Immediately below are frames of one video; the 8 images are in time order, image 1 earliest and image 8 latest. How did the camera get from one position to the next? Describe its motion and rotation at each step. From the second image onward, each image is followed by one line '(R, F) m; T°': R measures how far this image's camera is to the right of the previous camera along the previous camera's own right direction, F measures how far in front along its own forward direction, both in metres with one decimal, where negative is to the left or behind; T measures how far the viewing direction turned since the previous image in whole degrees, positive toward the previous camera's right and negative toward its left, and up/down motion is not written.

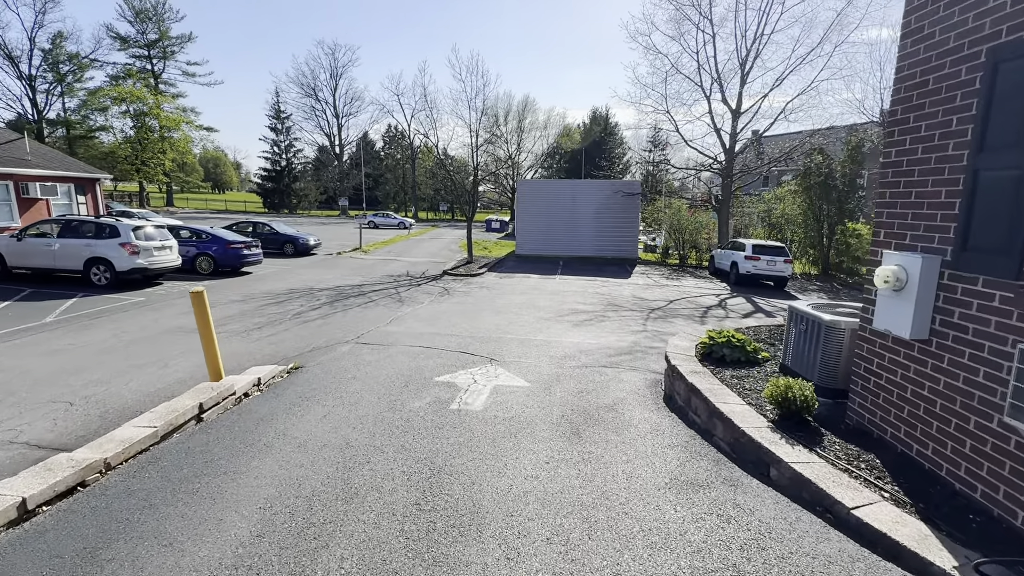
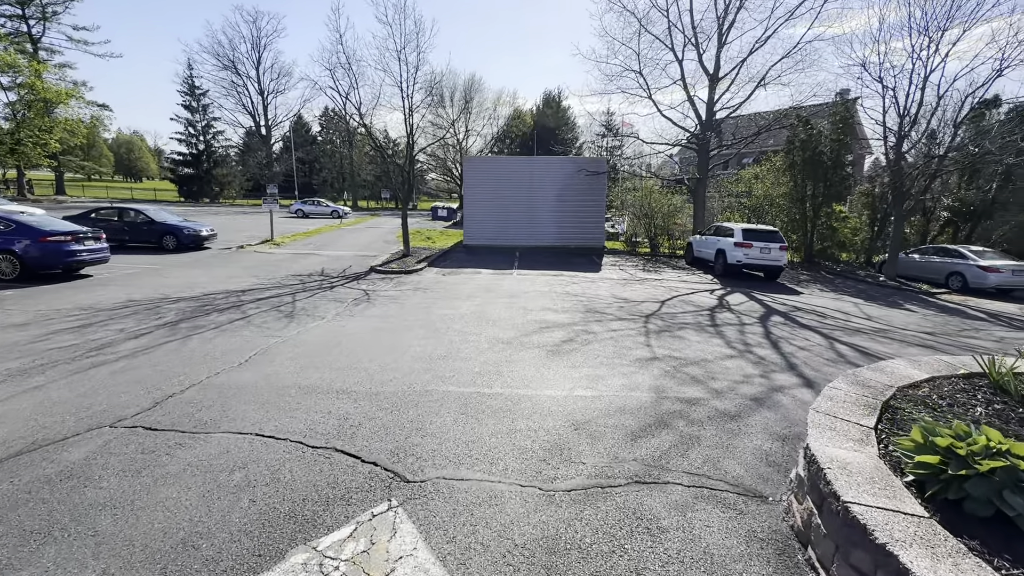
(+0.2, +3.5) m; +6°
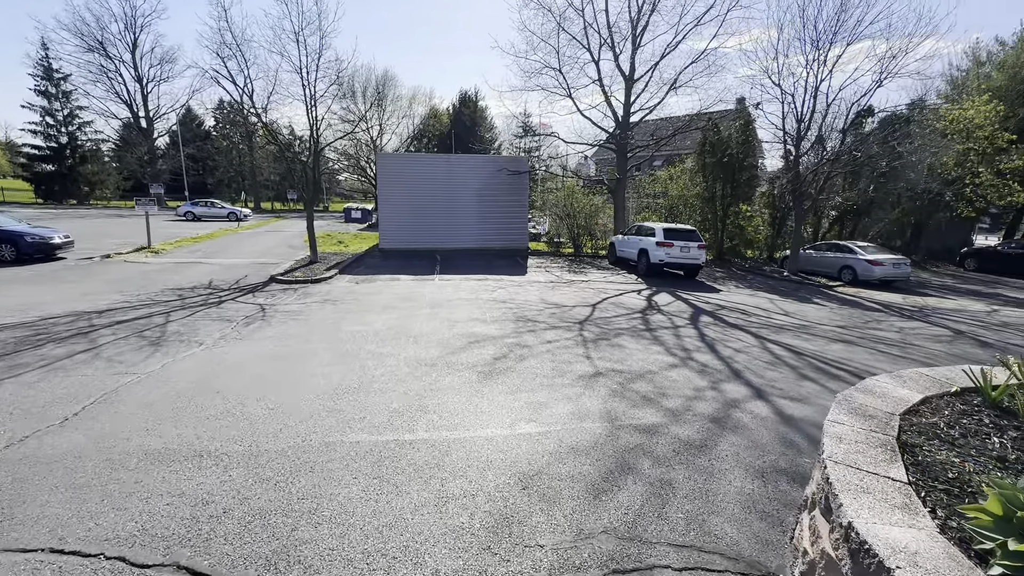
(0.0, +0.9) m; +9°
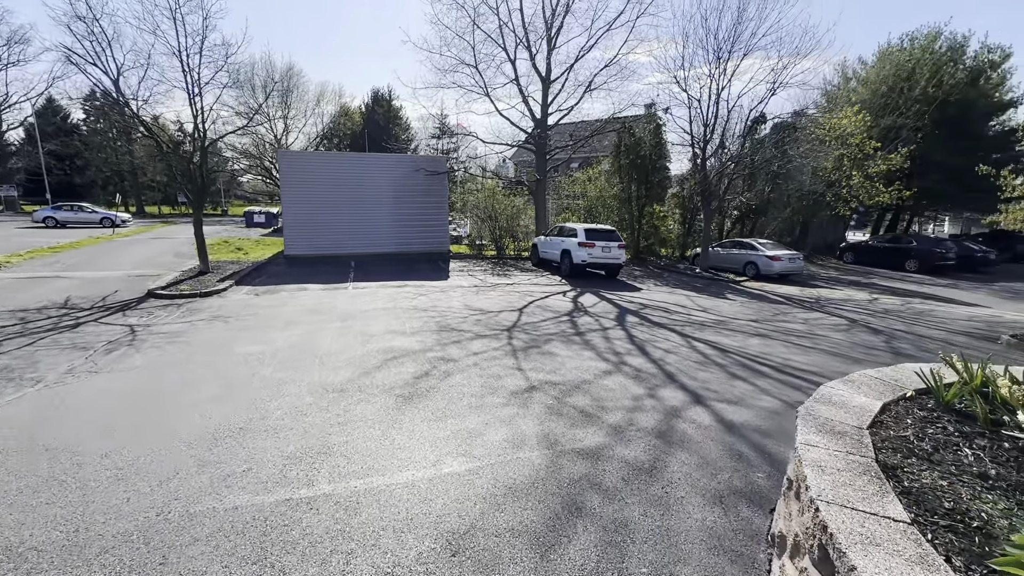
(0.0, +0.6) m; +9°
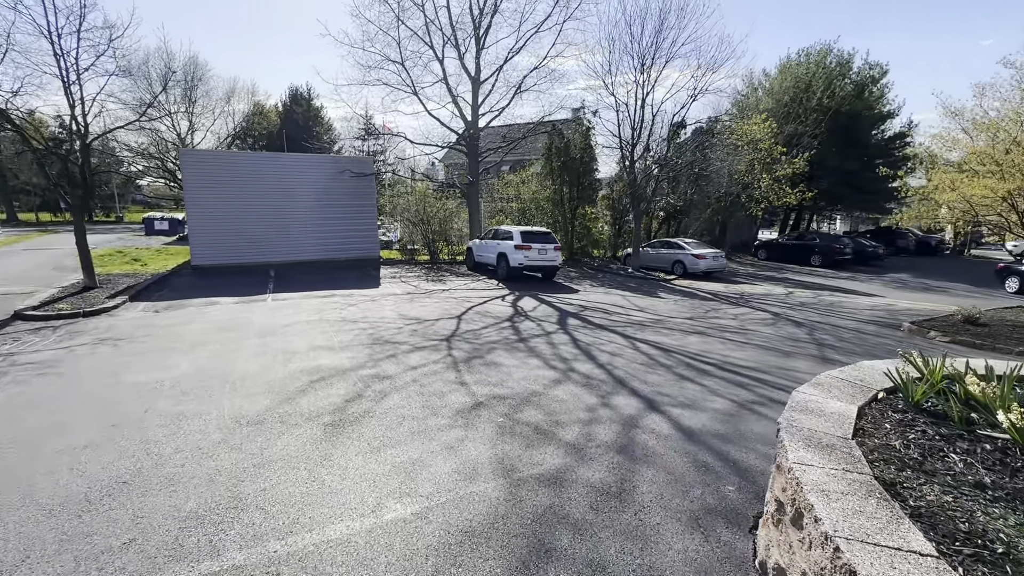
(-0.1, +0.4) m; +8°
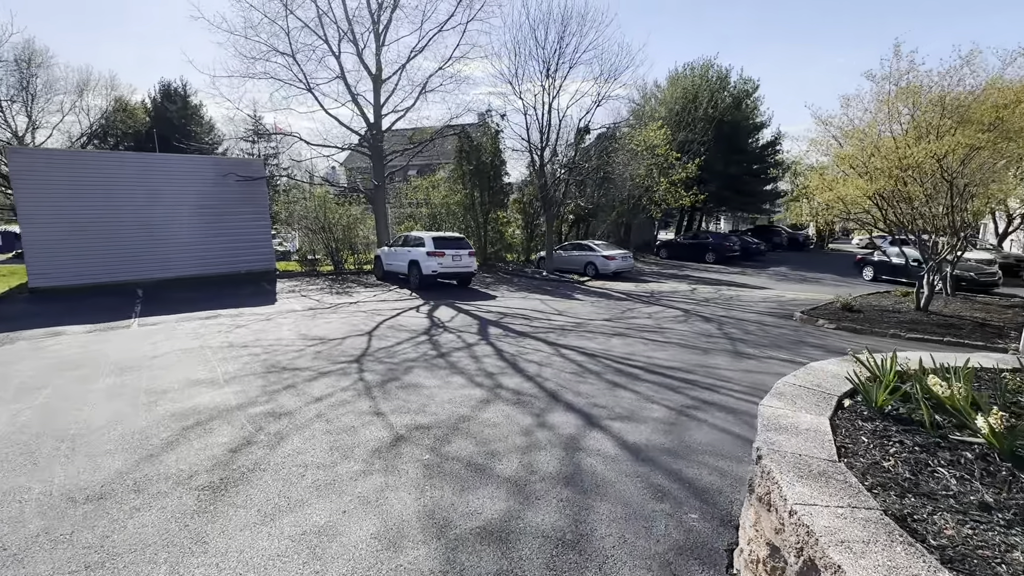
(-0.1, +0.5) m; +11°
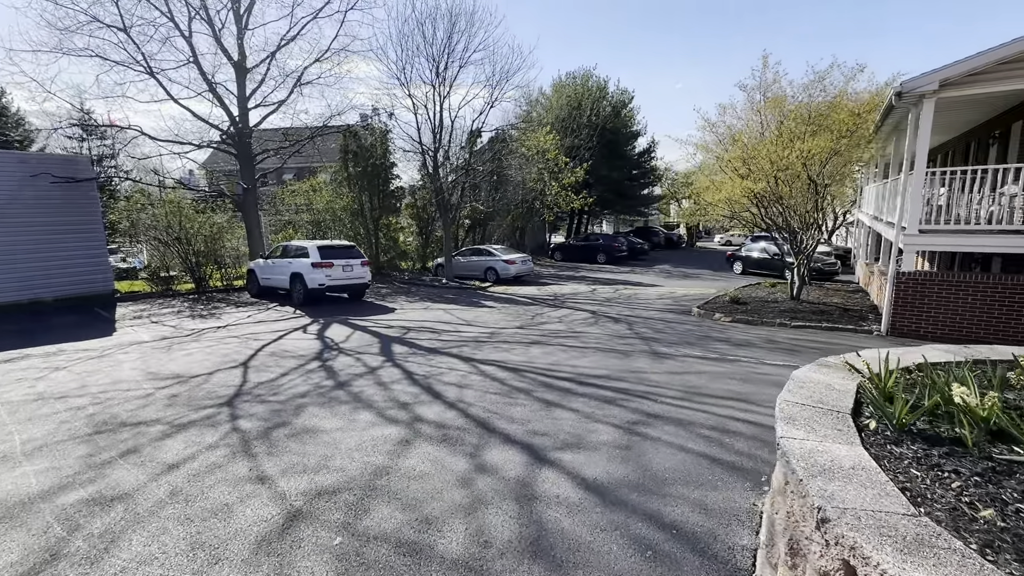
(-0.2, +0.8) m; +13°
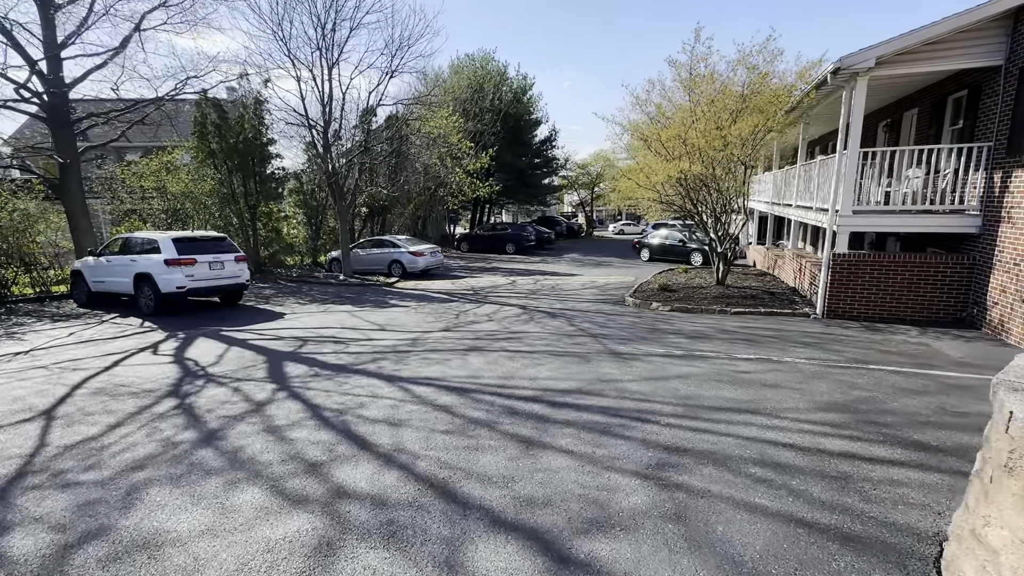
(-0.5, +1.5) m; +13°
